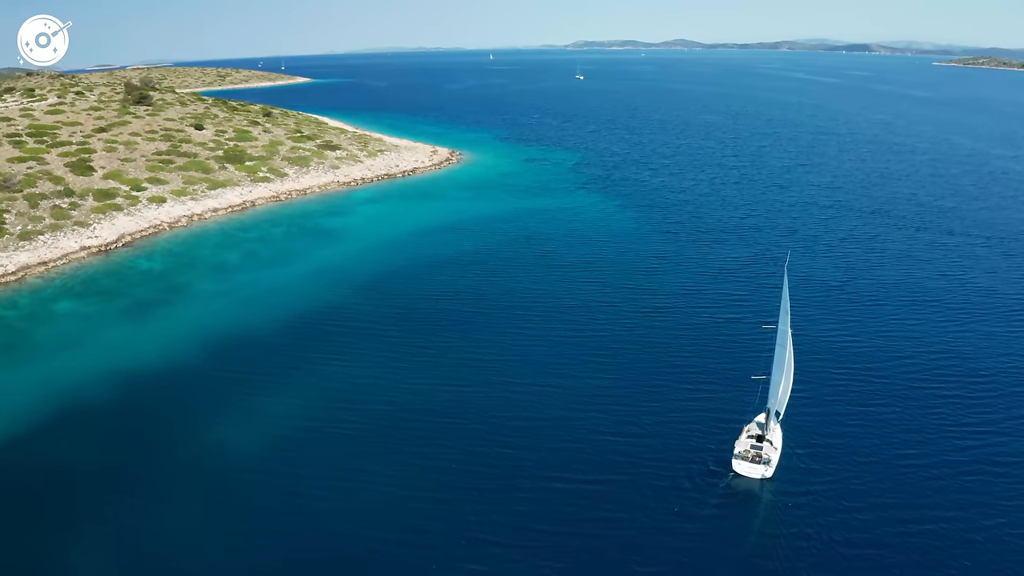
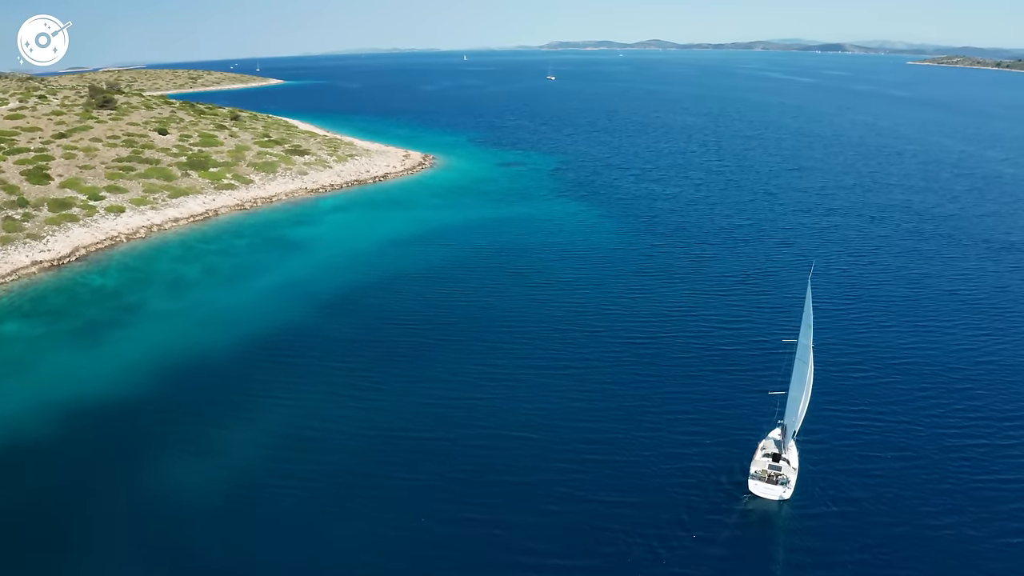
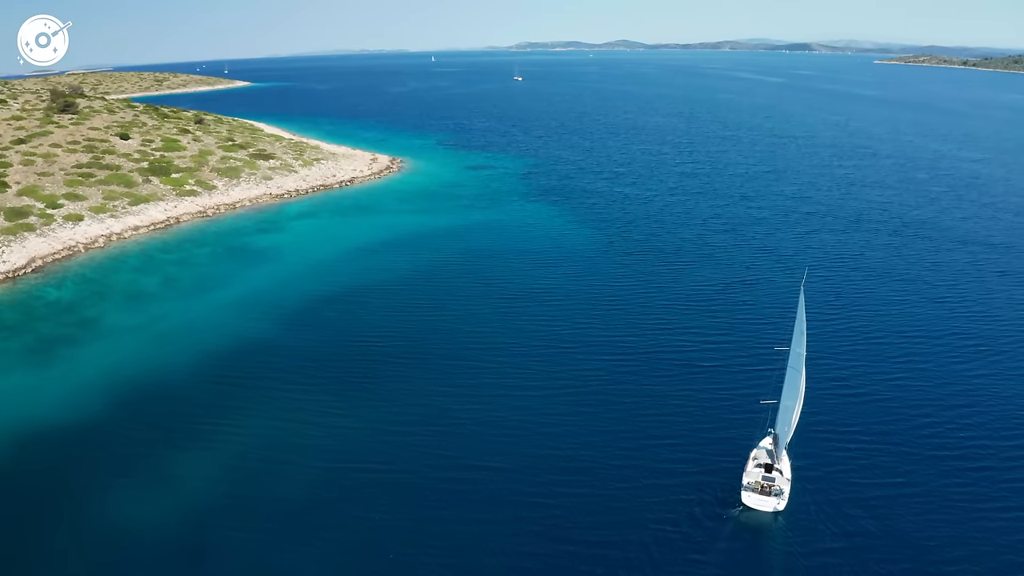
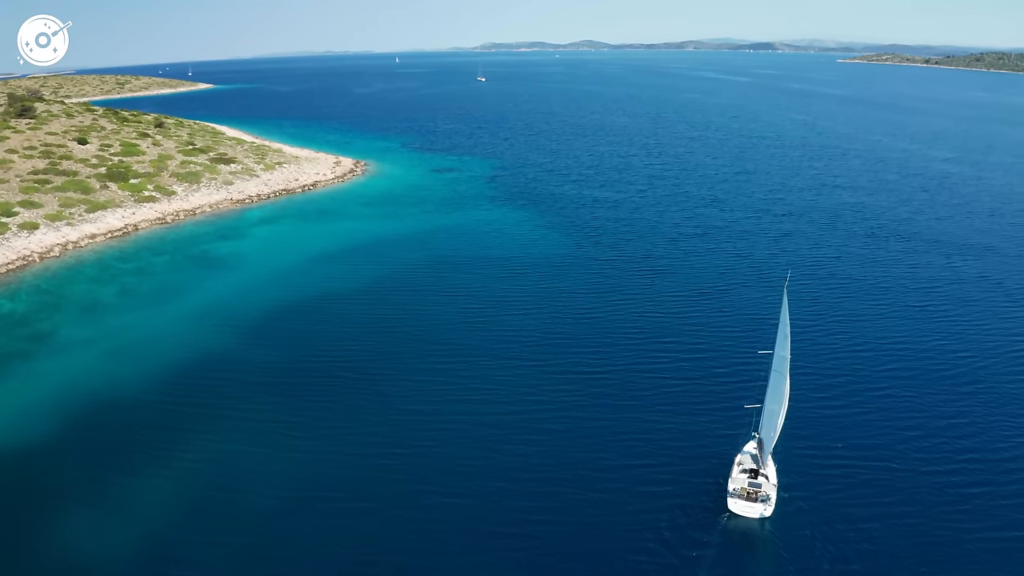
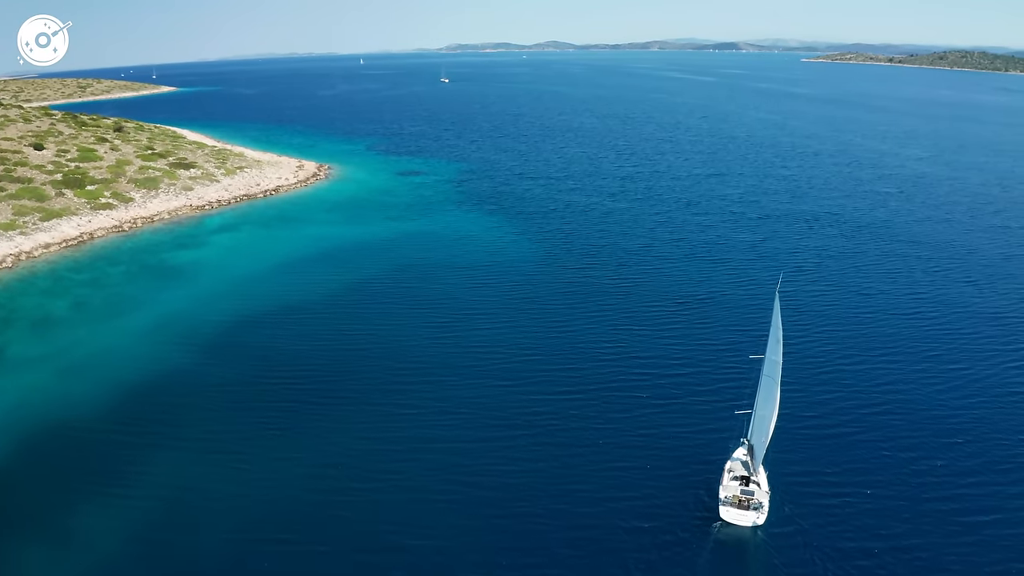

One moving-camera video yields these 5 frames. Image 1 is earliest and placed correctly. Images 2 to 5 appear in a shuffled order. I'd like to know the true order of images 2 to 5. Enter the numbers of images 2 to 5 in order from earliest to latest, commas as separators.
2, 3, 4, 5
